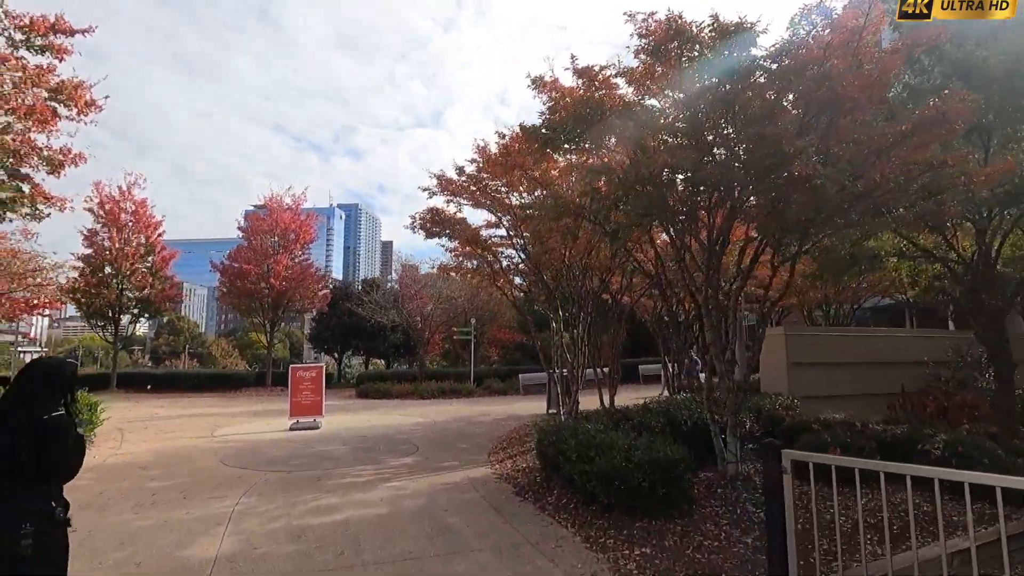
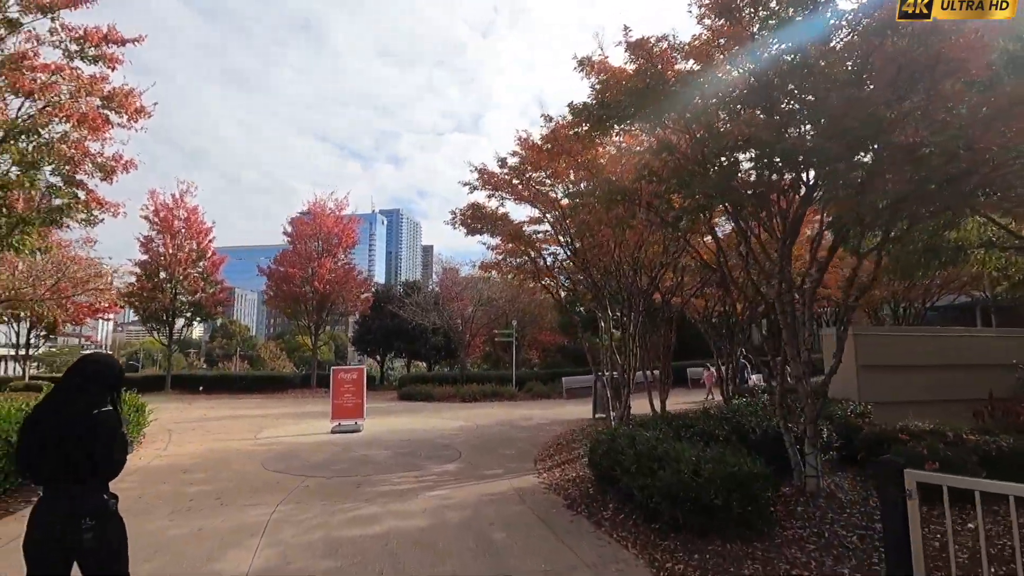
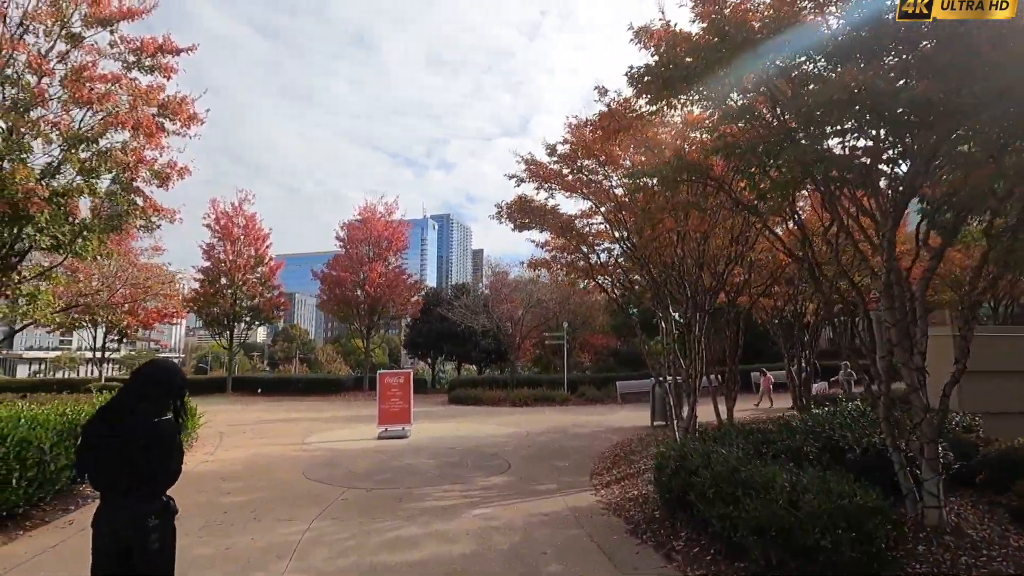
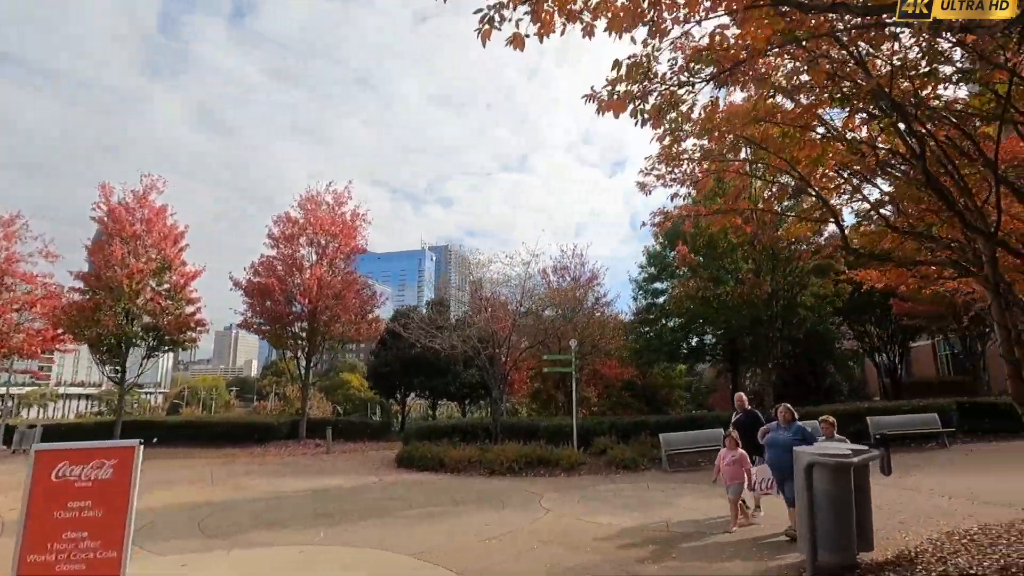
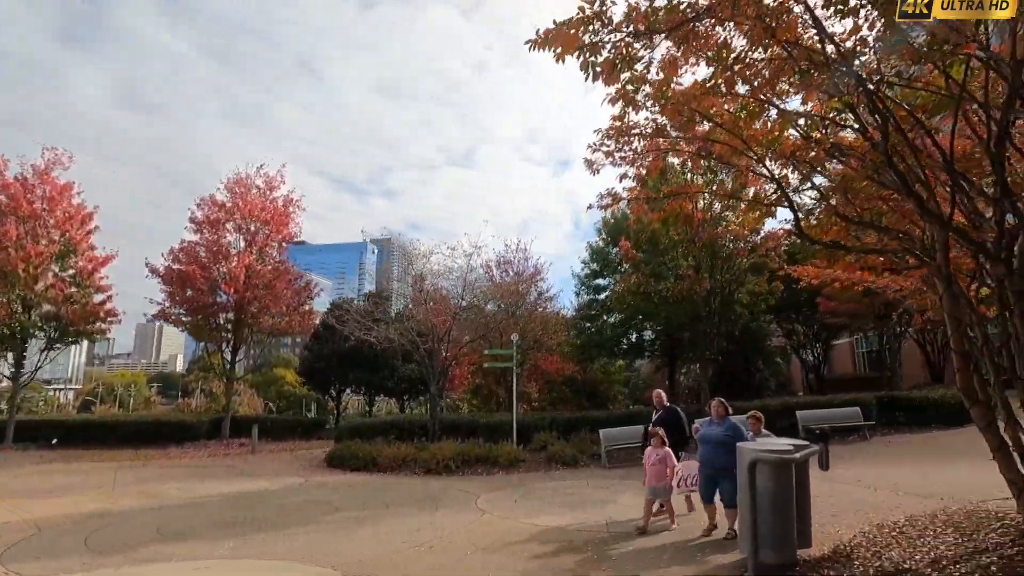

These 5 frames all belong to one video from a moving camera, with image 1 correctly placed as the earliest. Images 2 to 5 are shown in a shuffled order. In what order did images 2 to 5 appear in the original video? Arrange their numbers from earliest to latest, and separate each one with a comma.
2, 3, 4, 5
